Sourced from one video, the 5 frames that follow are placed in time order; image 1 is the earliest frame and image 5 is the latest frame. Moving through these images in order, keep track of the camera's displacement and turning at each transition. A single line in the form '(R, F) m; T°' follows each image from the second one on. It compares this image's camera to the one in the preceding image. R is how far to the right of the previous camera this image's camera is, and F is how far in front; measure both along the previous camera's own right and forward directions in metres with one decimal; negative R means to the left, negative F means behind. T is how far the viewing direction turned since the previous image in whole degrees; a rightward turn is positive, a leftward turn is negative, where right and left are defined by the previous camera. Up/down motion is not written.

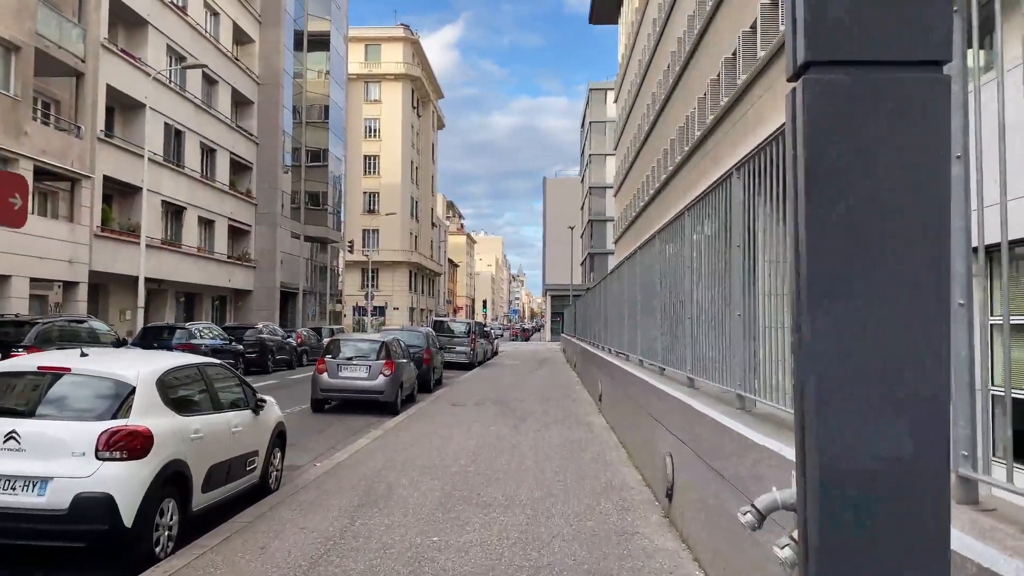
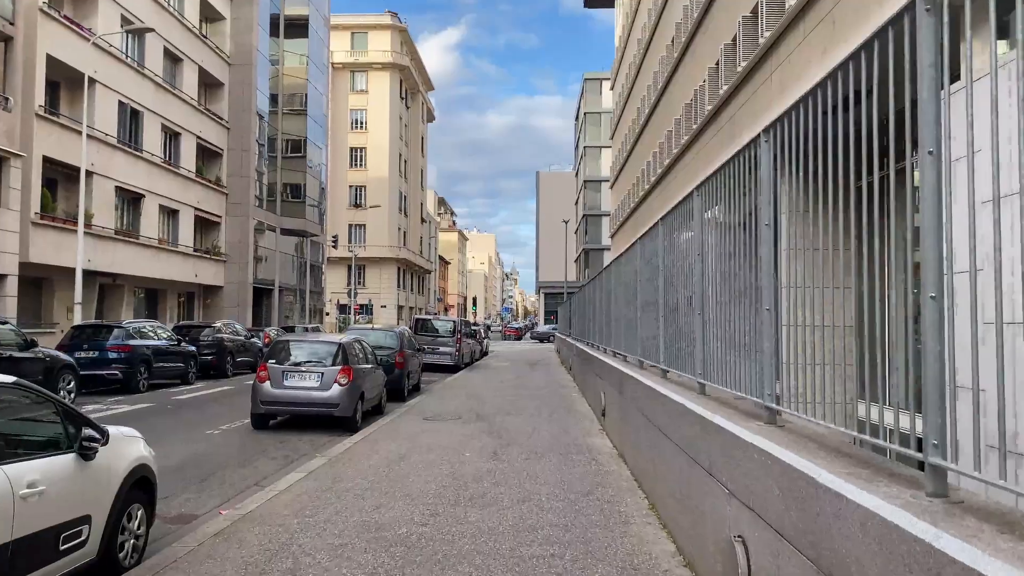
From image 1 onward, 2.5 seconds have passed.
(+0.1, +2.4) m; 0°
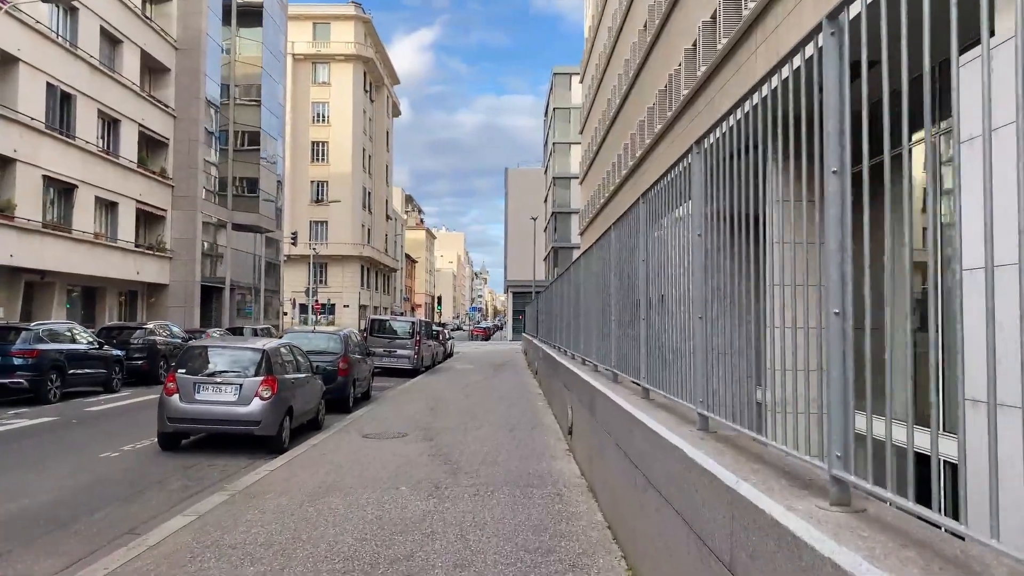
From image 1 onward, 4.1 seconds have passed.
(+0.2, +1.5) m; +2°
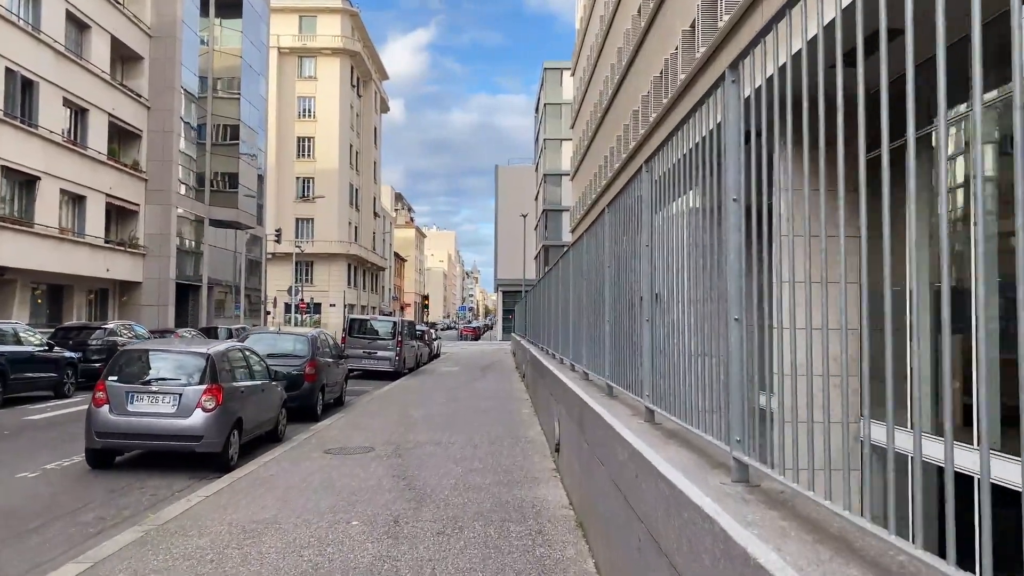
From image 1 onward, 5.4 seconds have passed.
(+0.1, +1.1) m; +1°
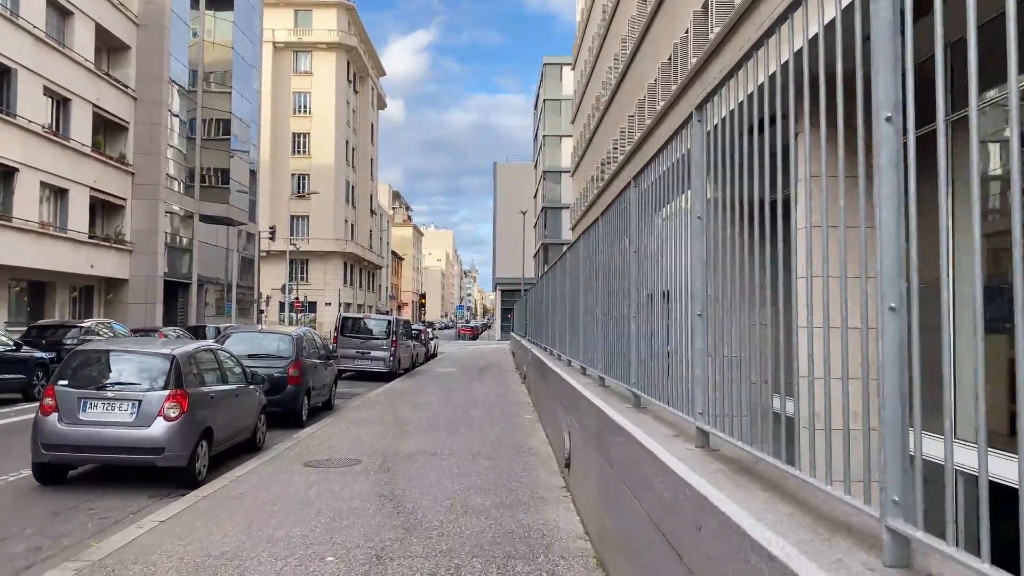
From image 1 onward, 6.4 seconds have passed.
(0.0, +0.9) m; 0°
